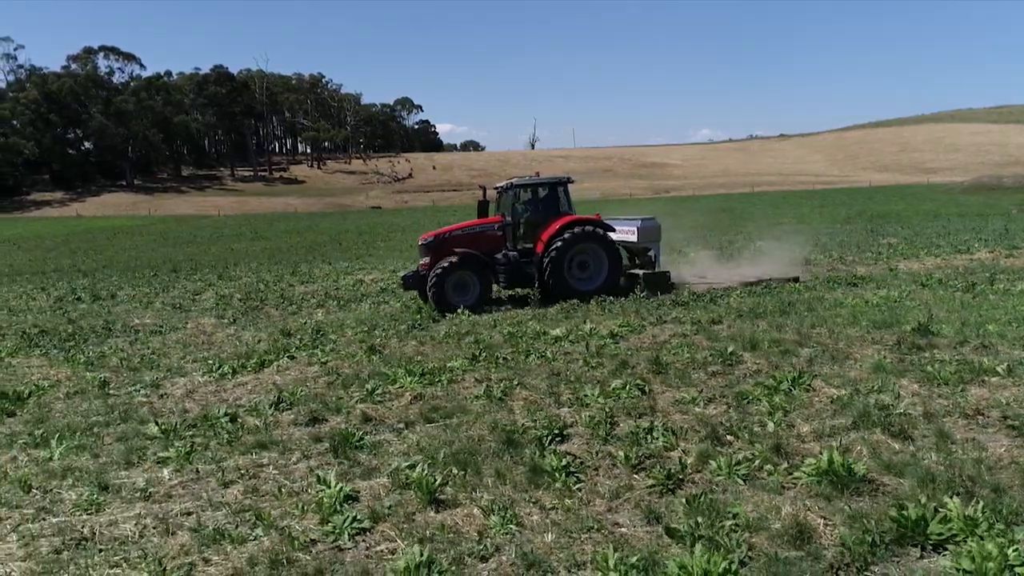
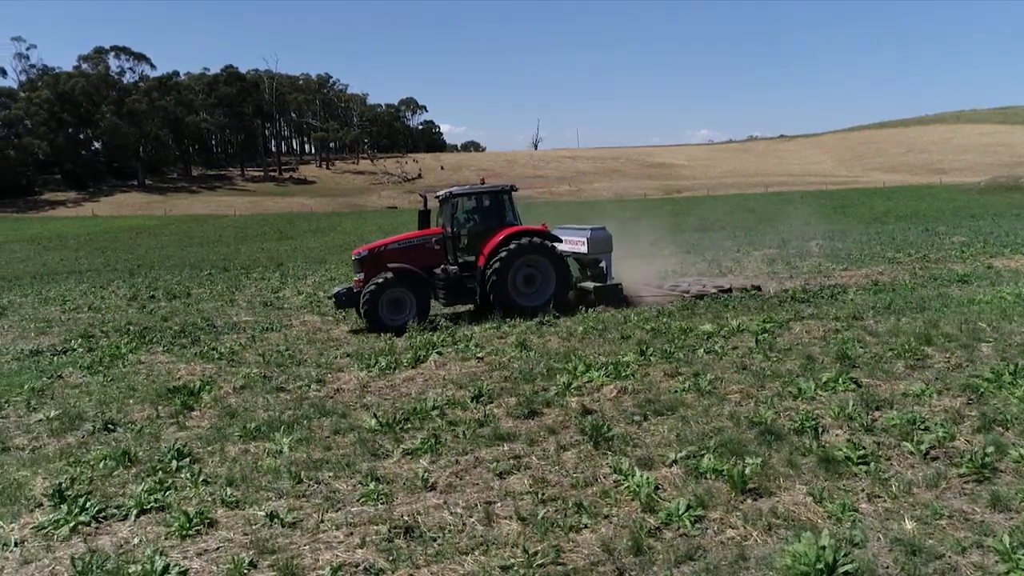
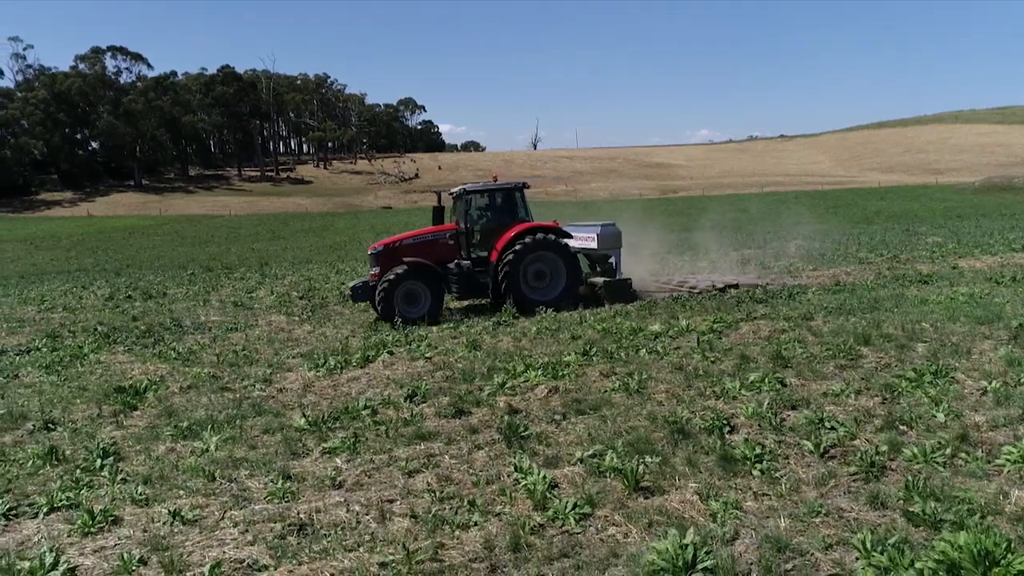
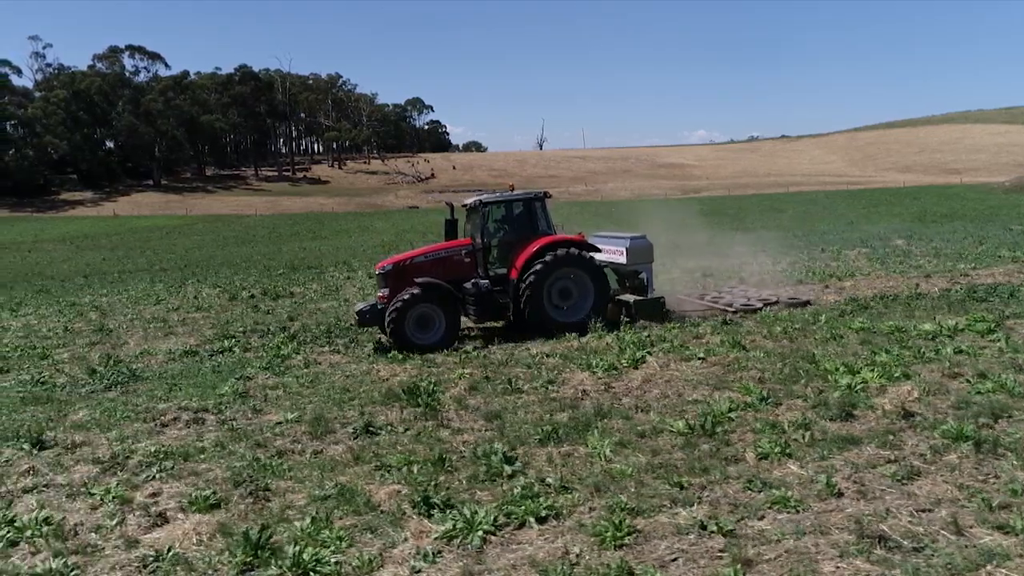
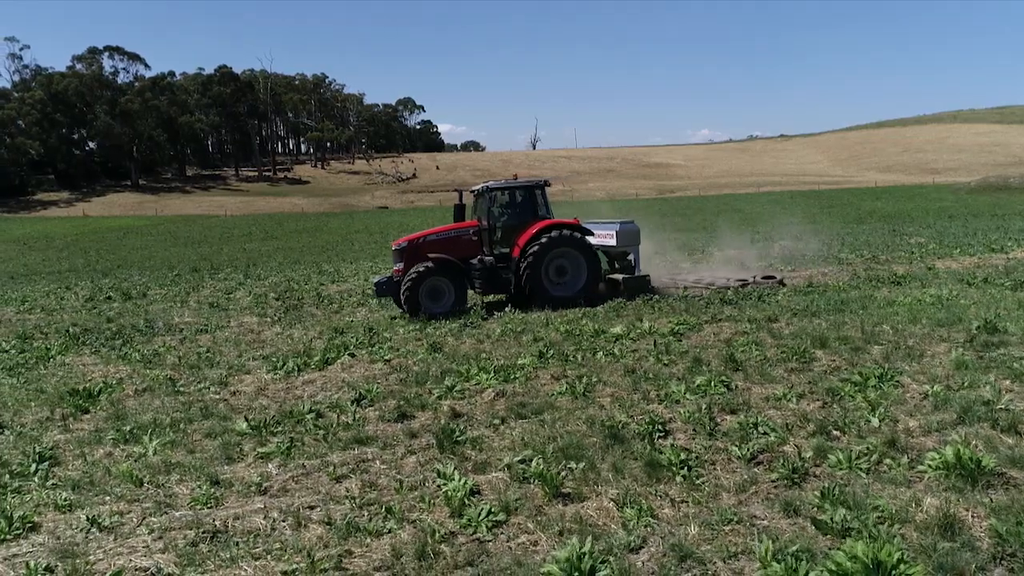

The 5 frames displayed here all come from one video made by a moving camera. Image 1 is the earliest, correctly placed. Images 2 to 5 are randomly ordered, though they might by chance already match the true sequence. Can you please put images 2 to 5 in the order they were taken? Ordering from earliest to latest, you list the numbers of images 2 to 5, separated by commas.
5, 3, 2, 4
